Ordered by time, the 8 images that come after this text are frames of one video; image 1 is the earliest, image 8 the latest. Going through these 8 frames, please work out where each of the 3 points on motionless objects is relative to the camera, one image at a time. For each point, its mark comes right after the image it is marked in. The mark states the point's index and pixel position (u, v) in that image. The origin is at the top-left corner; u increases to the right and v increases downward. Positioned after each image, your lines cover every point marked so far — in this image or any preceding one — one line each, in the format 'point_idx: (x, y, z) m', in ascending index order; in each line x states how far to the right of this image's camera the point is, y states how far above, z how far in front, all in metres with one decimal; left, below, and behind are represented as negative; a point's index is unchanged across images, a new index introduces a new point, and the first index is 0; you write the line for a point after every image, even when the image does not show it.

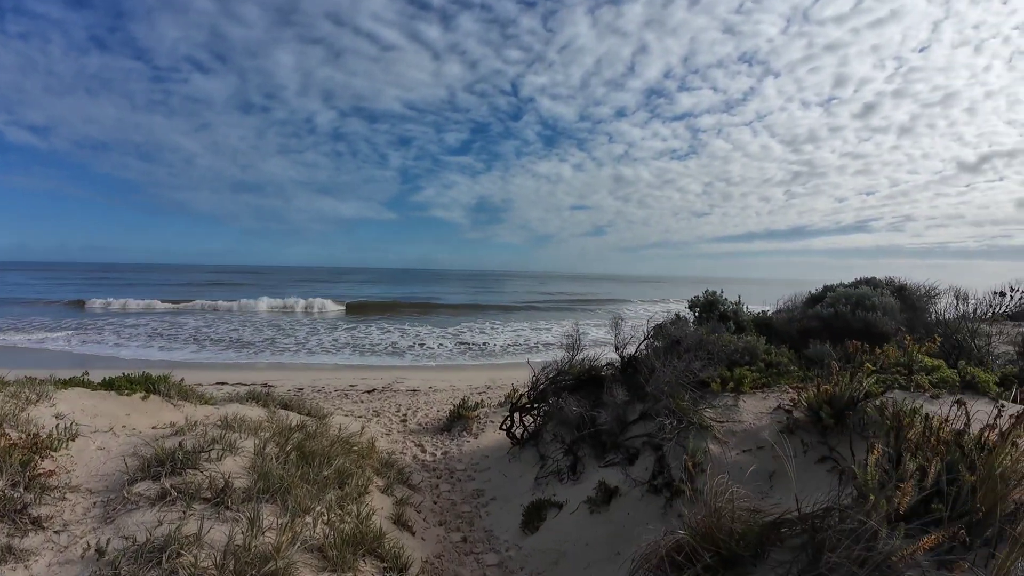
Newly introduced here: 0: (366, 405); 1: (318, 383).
0: (-3.5, -2.7, +10.8) m
1: (-6.2, -3.1, +15.0) m
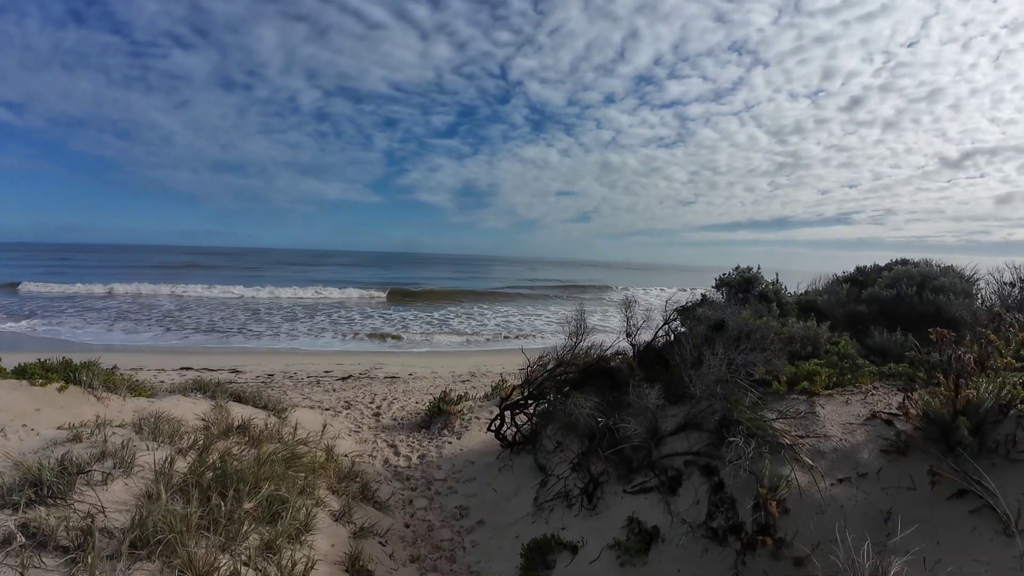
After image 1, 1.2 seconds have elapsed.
0: (-3.7, -2.3, +9.7) m
1: (-6.6, -2.4, +13.8) m
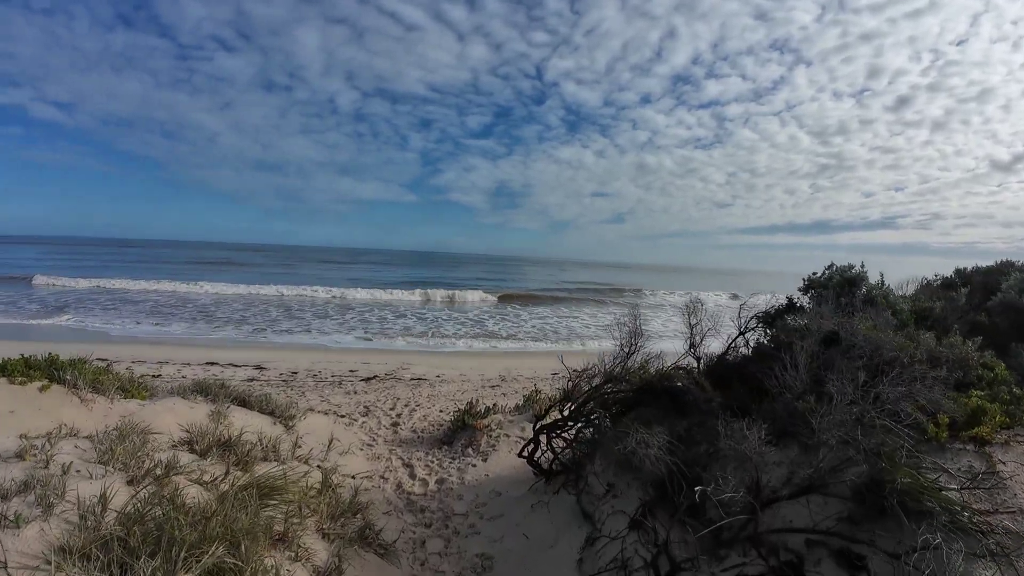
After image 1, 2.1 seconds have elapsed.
0: (-3.1, -2.2, +9.0) m
1: (-5.6, -2.3, +13.4) m
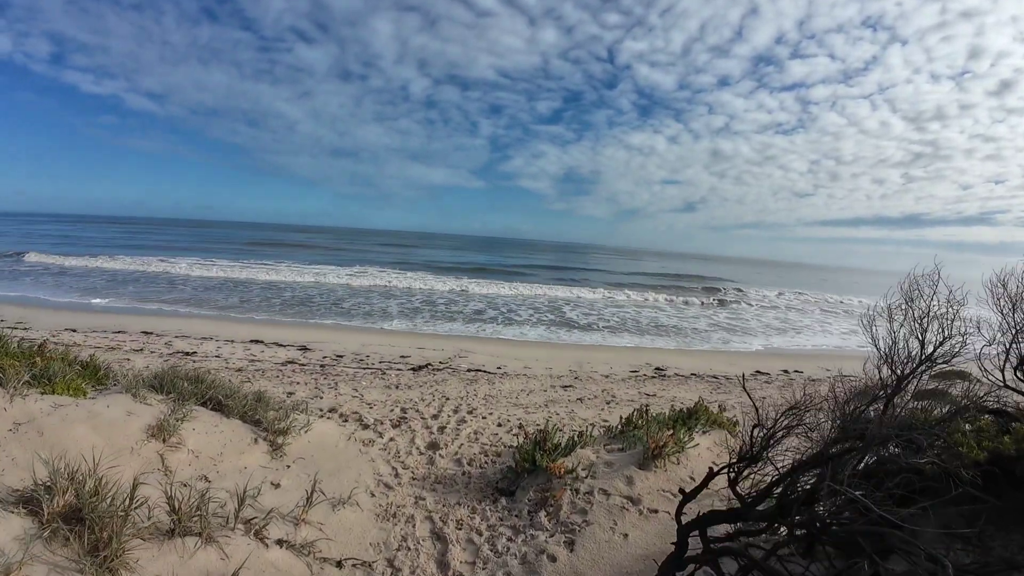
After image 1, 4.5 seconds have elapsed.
0: (-1.9, -1.7, +7.3) m
1: (-3.8, -1.6, +12.0) m
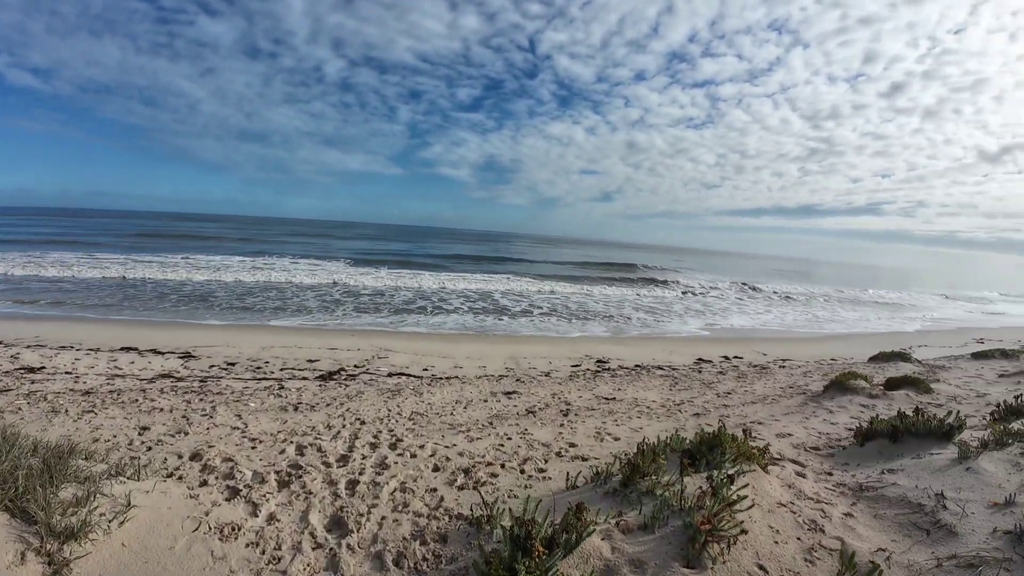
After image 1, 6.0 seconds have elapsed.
0: (-2.6, -1.6, +5.5) m
1: (-5.2, -1.5, +9.8) m
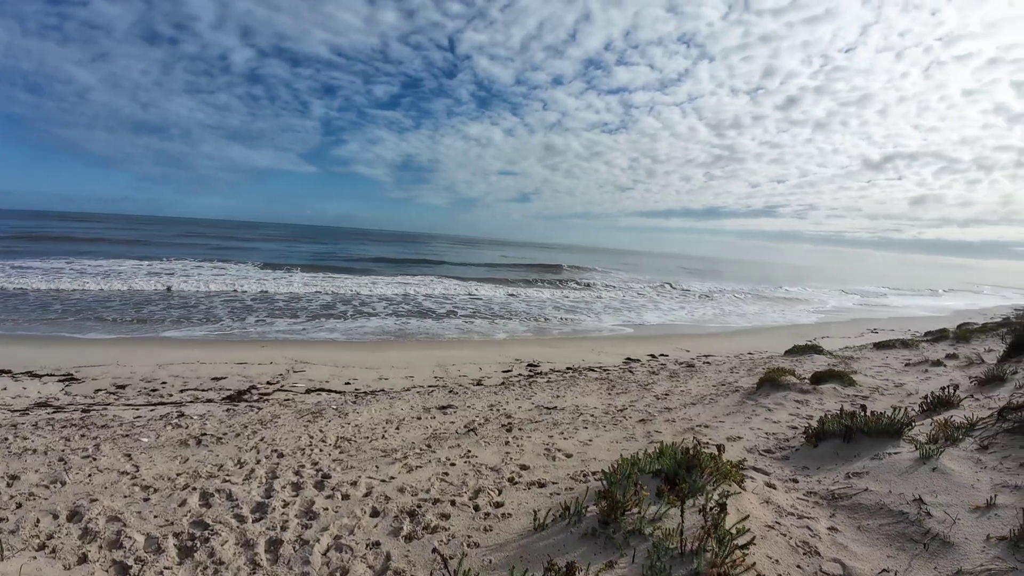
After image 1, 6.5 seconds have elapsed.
0: (-3.1, -1.7, +4.6) m
1: (-6.4, -1.7, +8.4) m
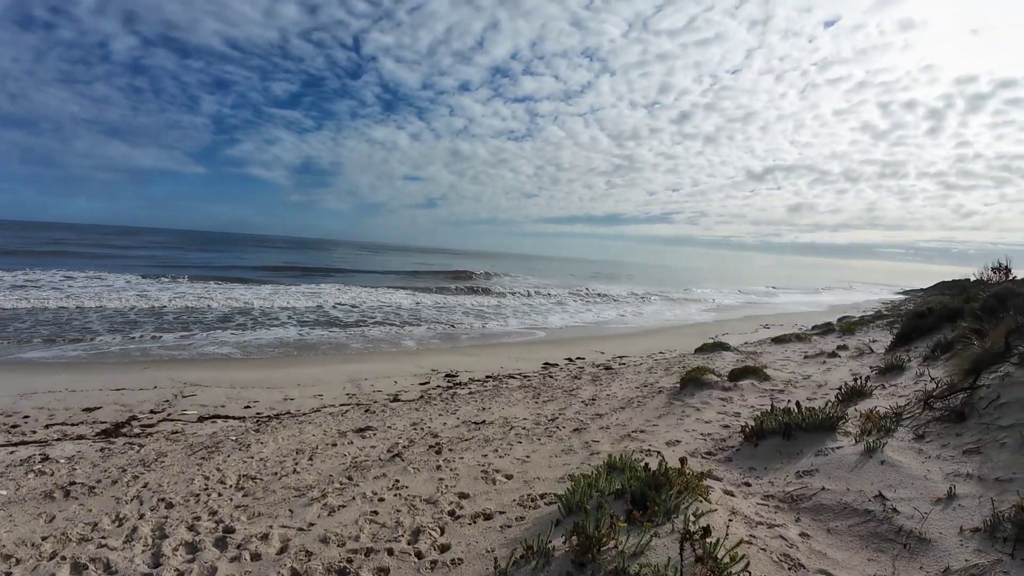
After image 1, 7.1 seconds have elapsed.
0: (-3.6, -1.9, +3.5) m
1: (-7.6, -2.0, +6.6) m
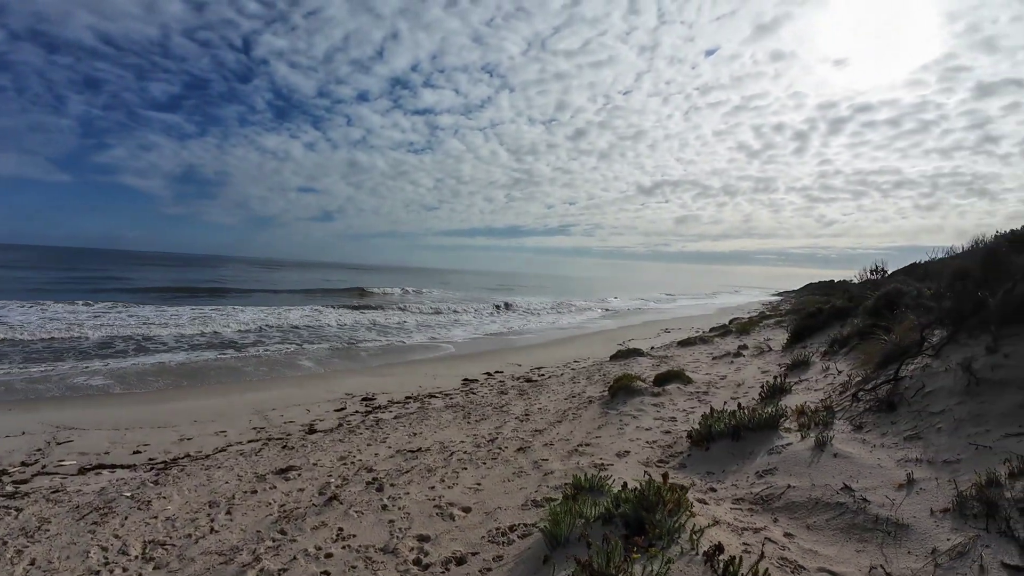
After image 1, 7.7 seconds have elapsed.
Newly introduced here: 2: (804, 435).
0: (-3.6, -2.1, +2.4) m
1: (-8.2, -2.5, +4.6) m
2: (+2.4, -1.2, +3.9) m
